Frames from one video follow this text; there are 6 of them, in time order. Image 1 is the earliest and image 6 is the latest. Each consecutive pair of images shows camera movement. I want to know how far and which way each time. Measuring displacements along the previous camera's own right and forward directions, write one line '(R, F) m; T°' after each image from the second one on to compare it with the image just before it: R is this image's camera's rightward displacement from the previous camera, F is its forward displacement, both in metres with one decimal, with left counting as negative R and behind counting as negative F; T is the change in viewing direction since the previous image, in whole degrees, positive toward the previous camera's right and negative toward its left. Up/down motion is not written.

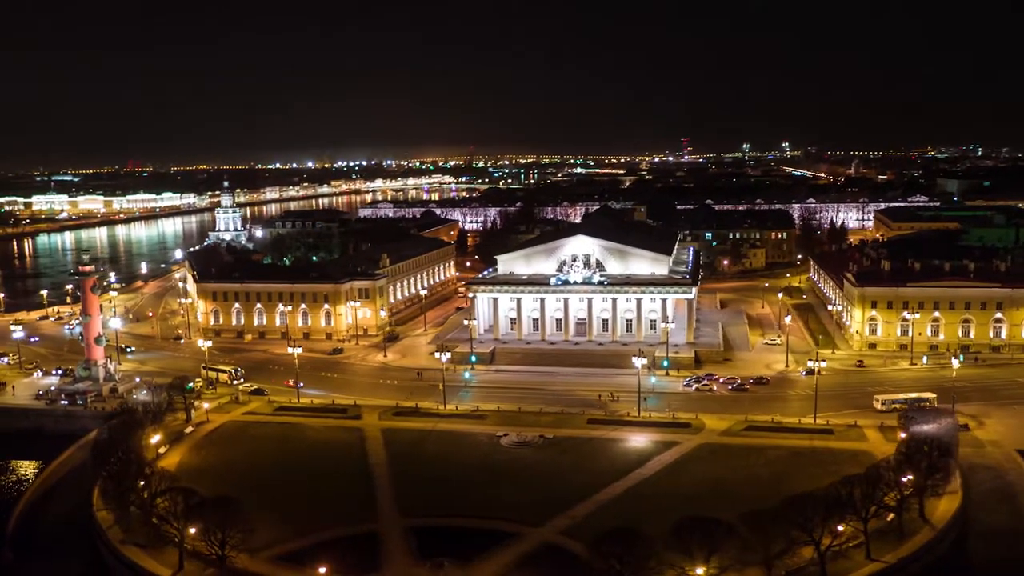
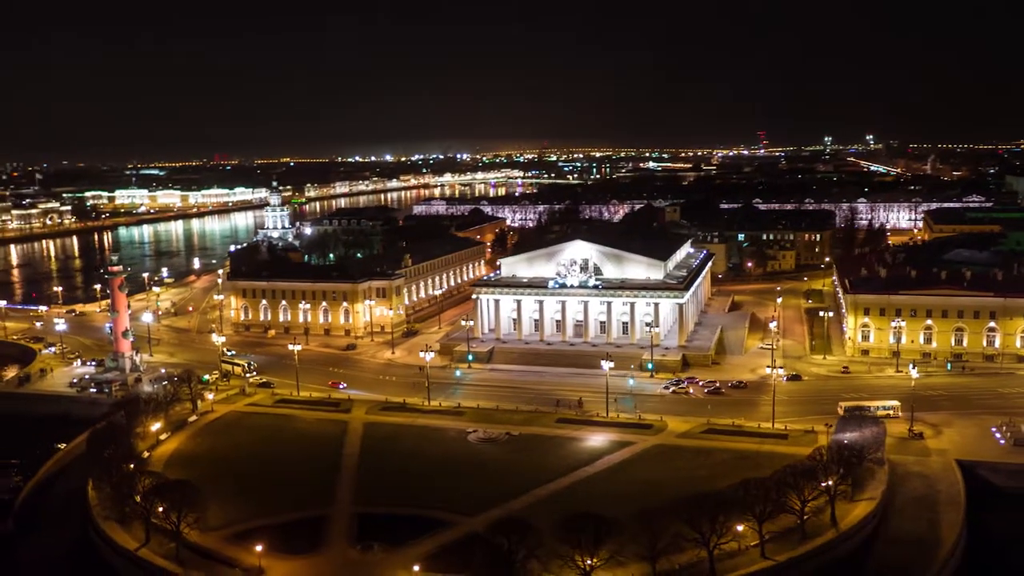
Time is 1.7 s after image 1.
(+4.6, -2.2) m; -5°
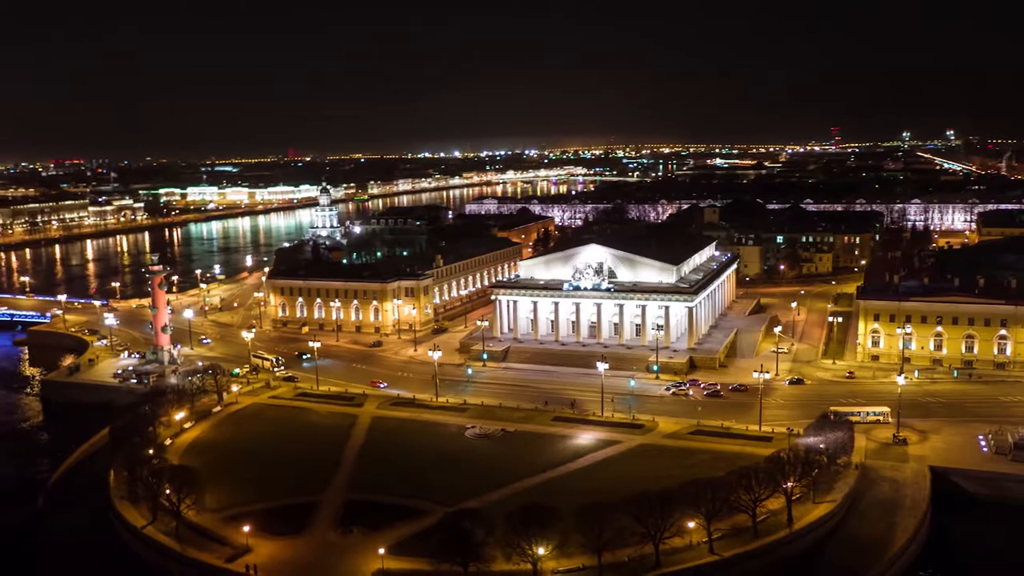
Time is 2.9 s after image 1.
(+3.3, -1.9) m; -4°
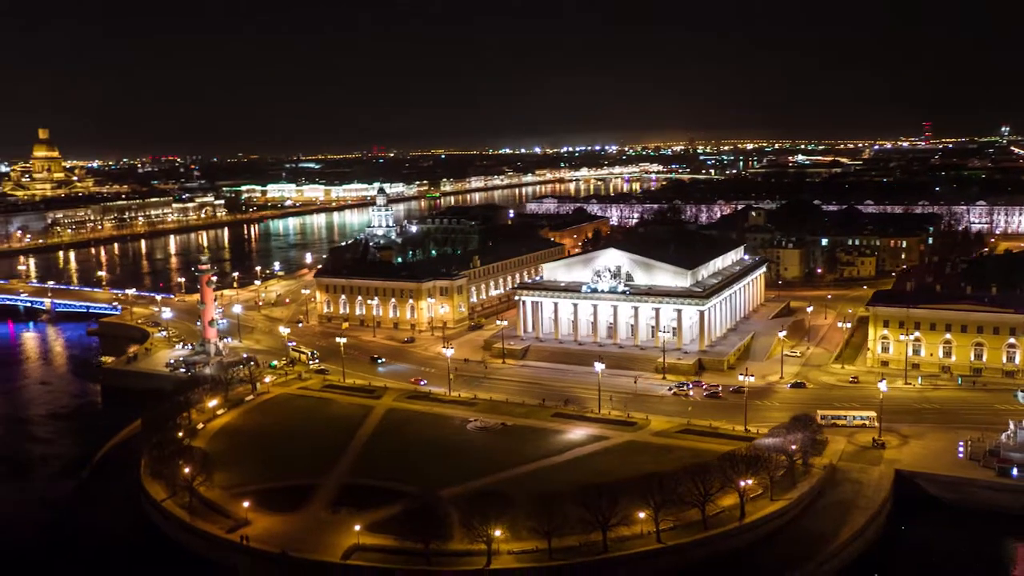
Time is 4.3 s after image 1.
(+3.9, -2.6) m; -5°
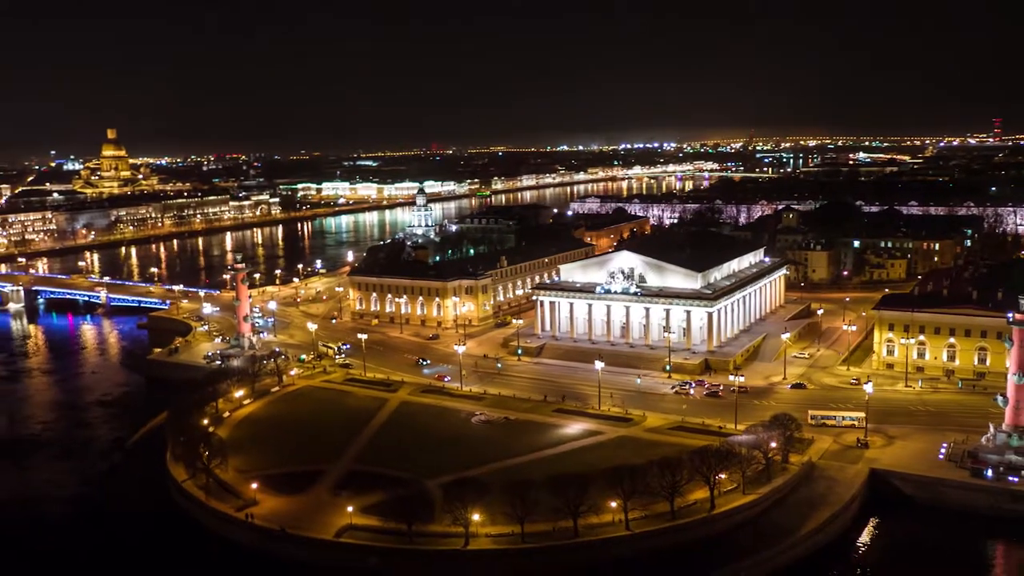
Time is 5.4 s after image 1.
(+2.8, -2.3) m; -4°
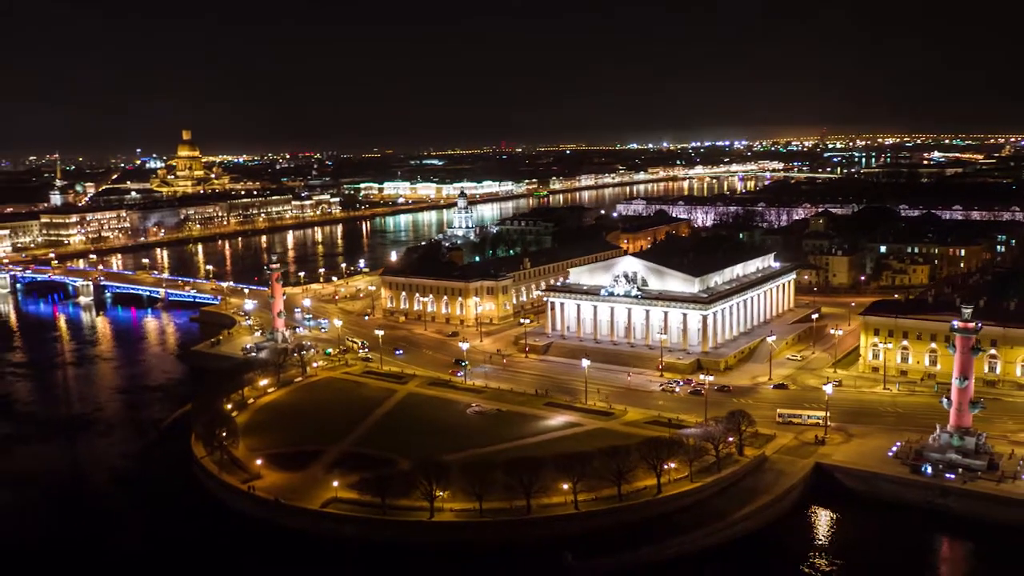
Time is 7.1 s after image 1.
(+4.3, -4.0) m; -5°
